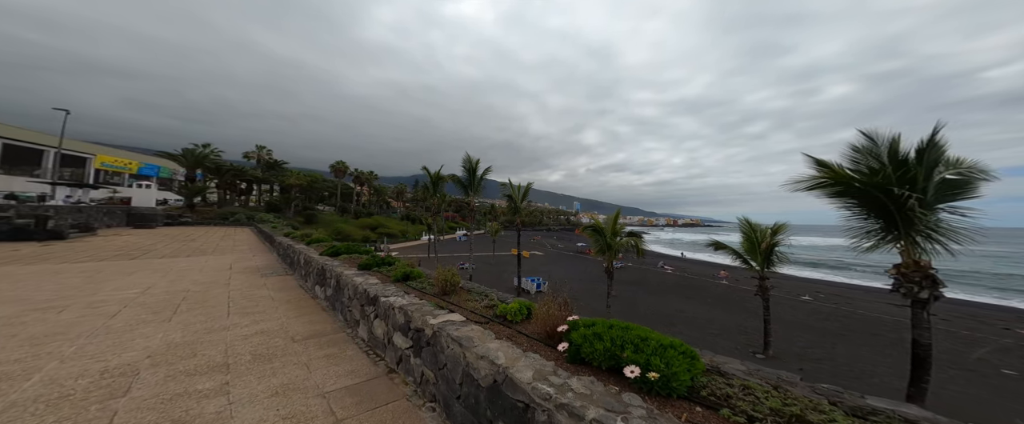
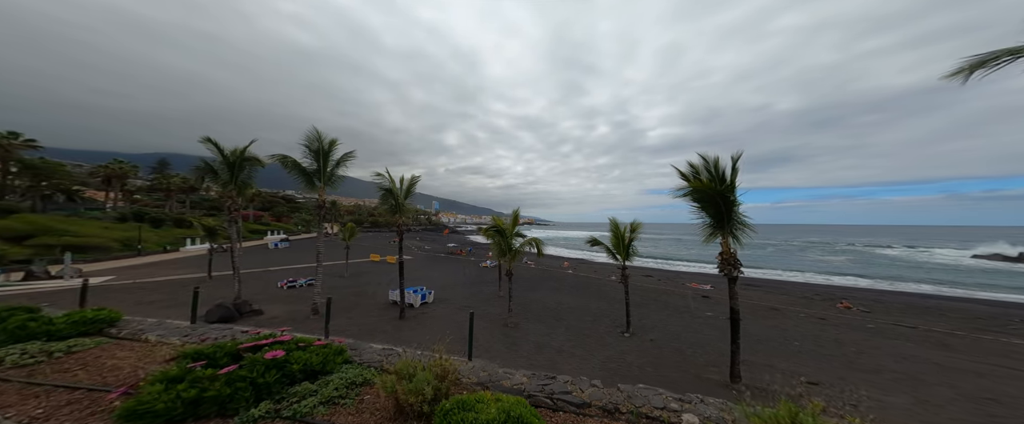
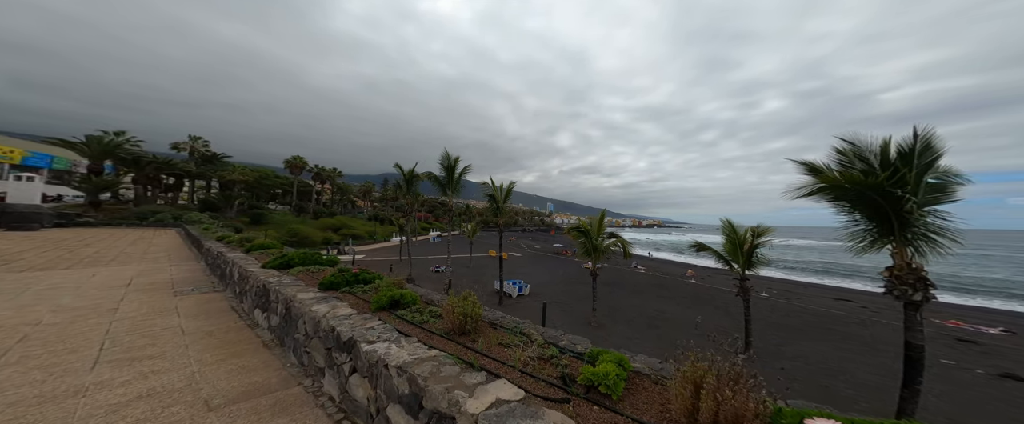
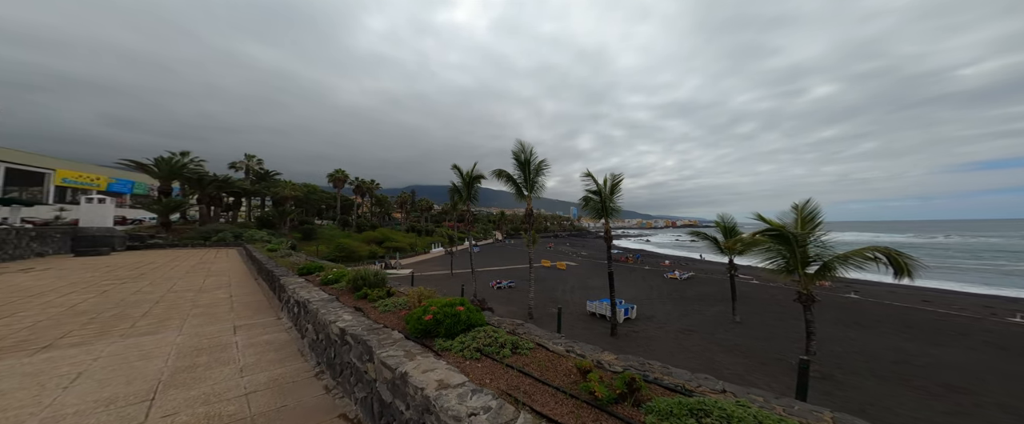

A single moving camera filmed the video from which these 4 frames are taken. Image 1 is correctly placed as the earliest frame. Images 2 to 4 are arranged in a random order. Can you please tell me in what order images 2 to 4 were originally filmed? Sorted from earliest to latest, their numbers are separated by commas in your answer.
3, 2, 4
